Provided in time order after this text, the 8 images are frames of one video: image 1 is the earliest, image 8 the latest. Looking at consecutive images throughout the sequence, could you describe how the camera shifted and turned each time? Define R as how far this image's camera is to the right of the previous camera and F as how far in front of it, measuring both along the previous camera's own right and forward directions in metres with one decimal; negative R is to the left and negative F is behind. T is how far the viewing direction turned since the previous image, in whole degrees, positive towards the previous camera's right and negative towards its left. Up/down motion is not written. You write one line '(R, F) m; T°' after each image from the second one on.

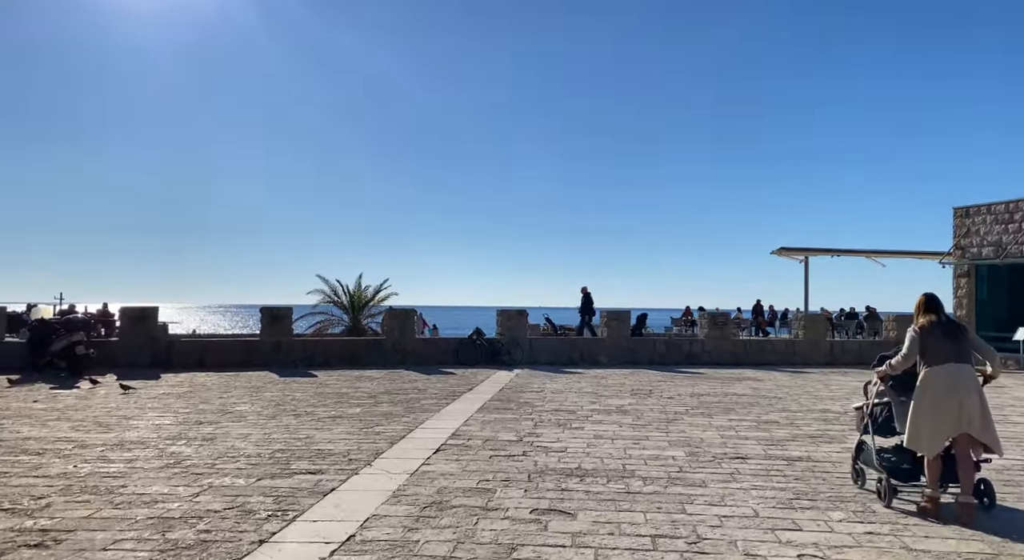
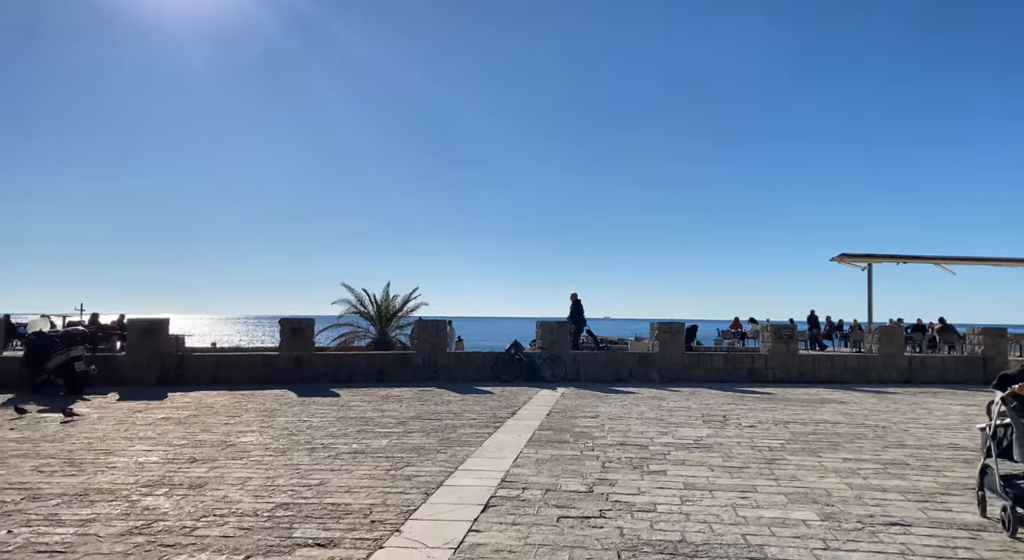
(-0.3, +1.6) m; -2°
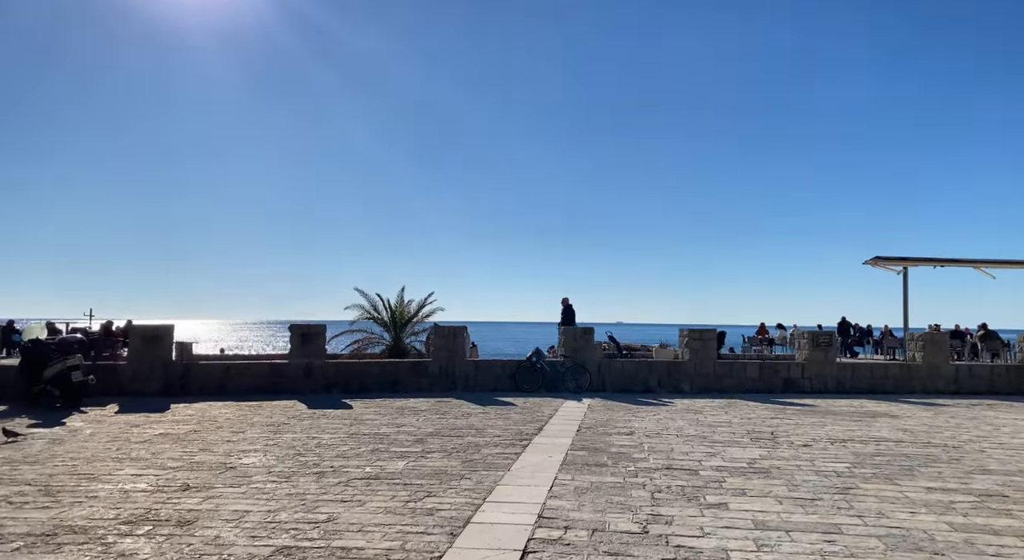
(-0.2, +0.8) m; -1°
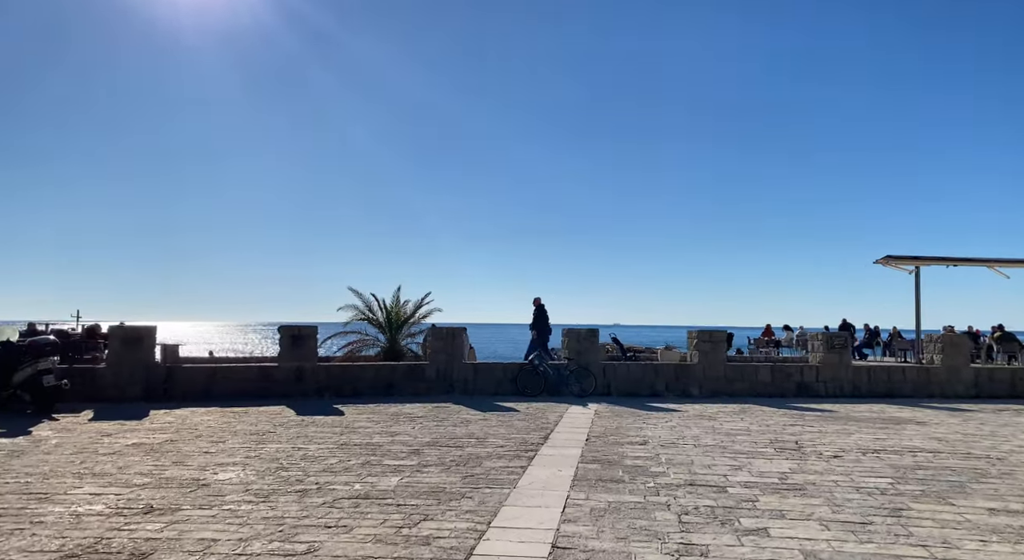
(-0.1, +0.7) m; 0°
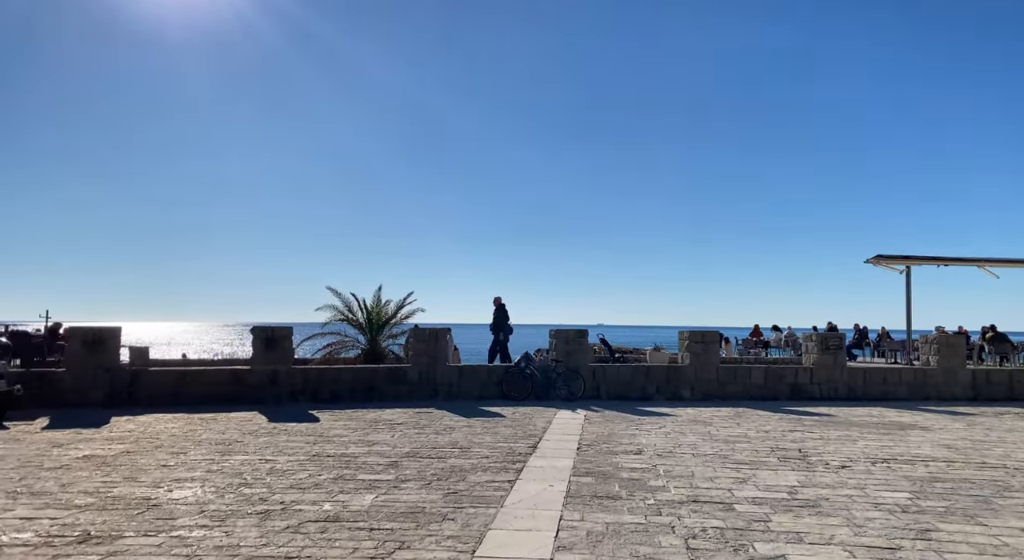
(0.0, +0.6) m; +1°
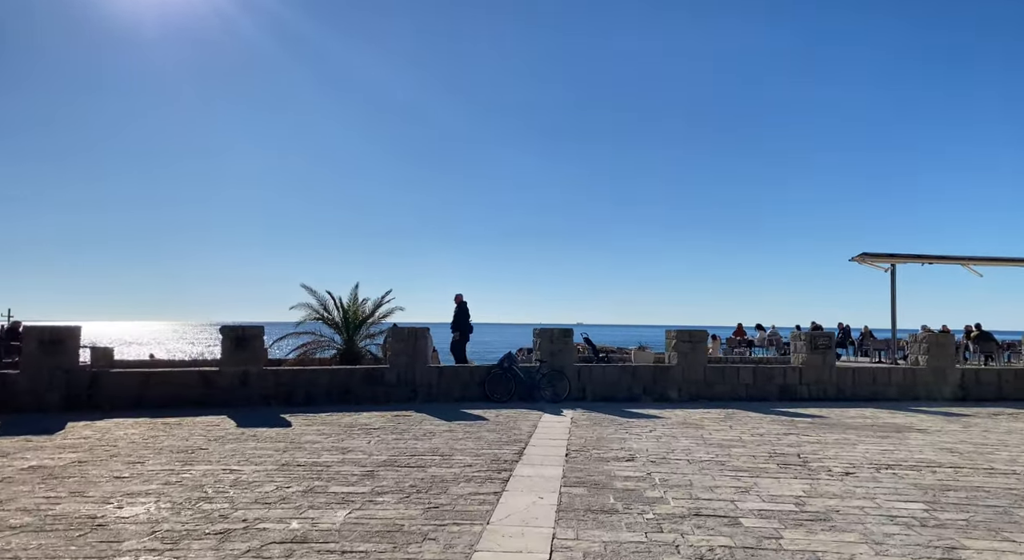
(-0.1, +0.5) m; +2°
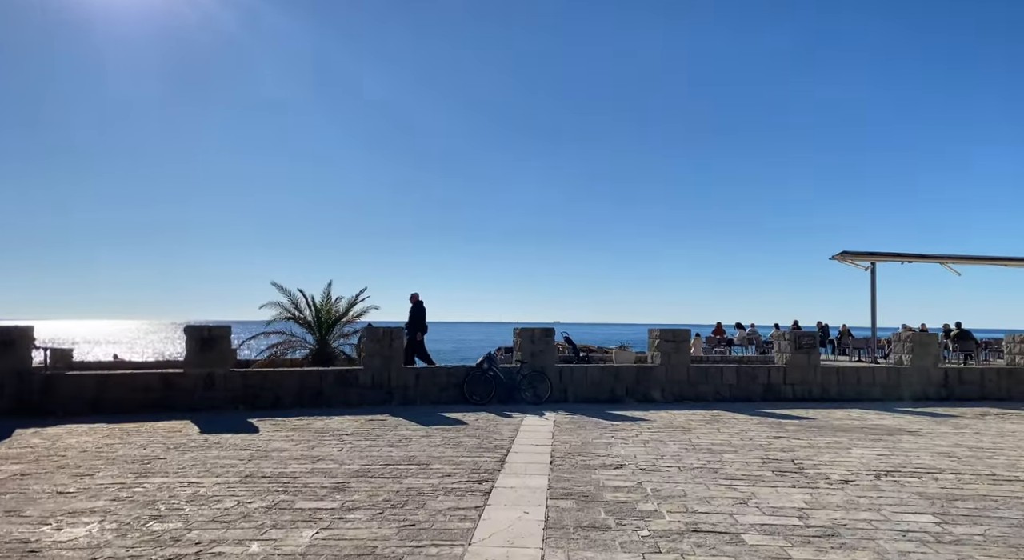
(-0.1, +0.4) m; +2°
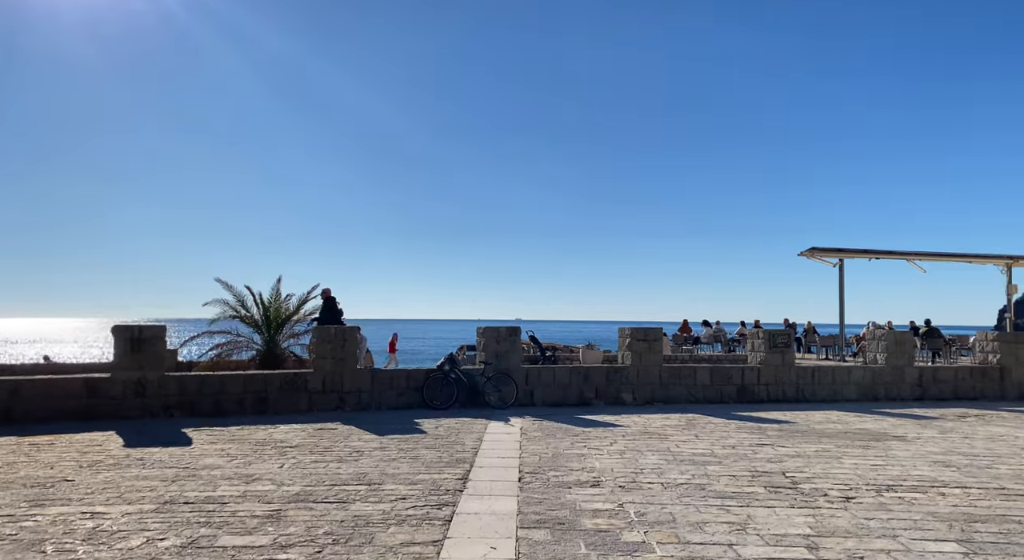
(0.0, +0.8) m; +3°
